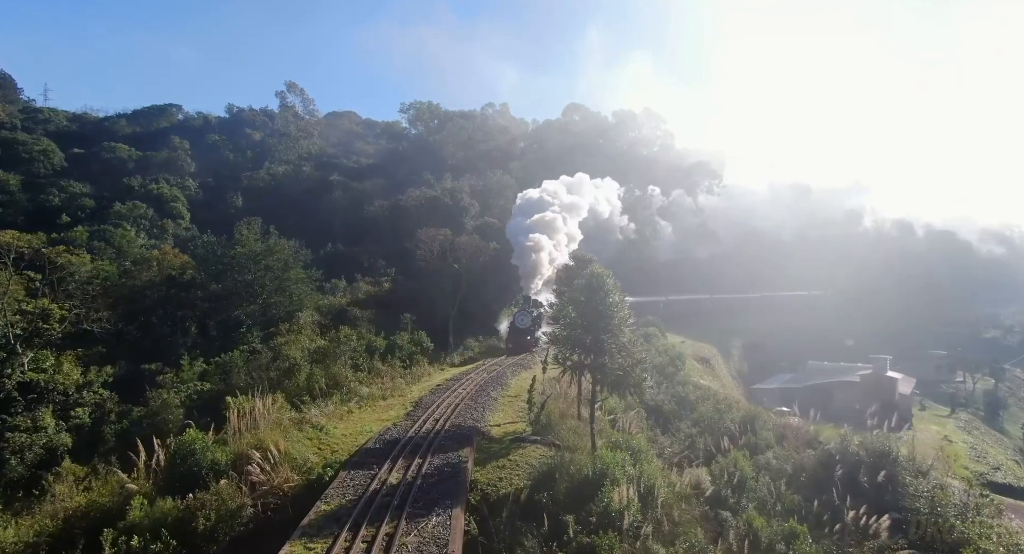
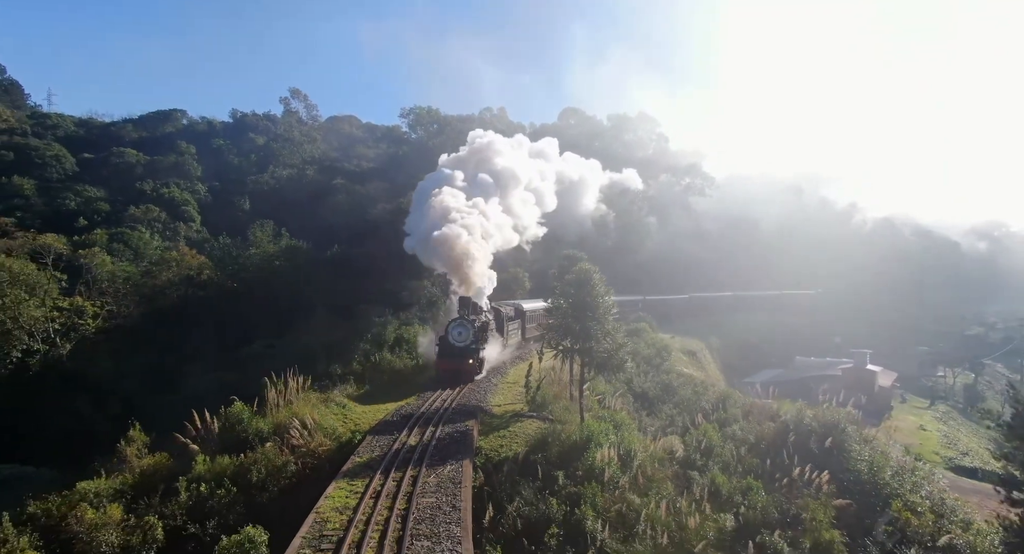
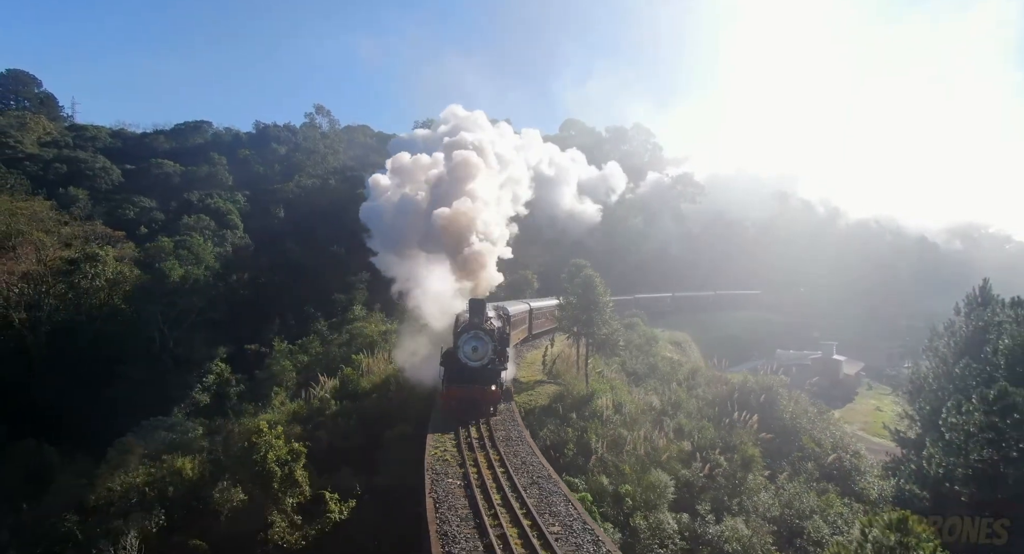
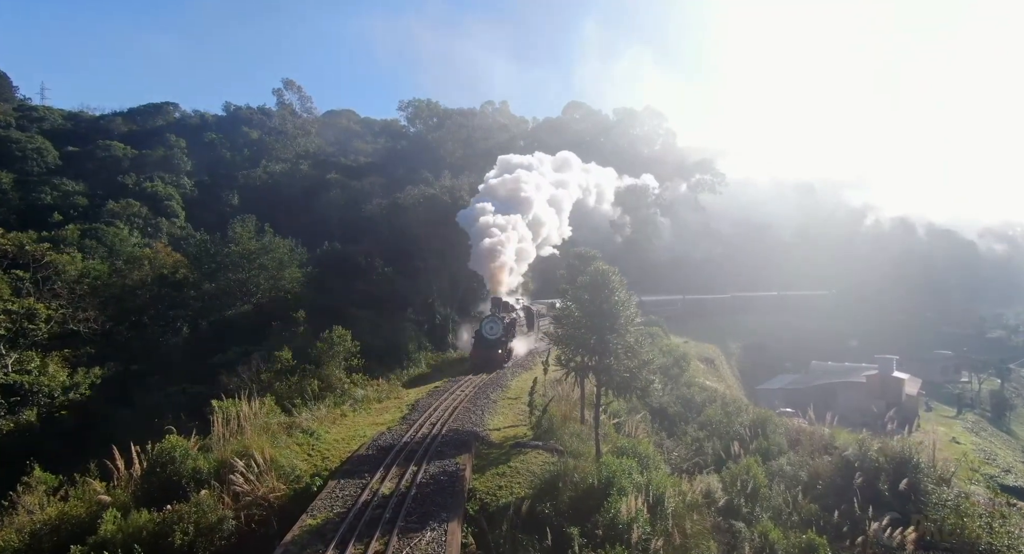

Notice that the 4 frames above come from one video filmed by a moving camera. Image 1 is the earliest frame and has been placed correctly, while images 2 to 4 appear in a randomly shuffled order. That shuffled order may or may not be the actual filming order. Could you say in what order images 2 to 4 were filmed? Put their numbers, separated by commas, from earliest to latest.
4, 2, 3
